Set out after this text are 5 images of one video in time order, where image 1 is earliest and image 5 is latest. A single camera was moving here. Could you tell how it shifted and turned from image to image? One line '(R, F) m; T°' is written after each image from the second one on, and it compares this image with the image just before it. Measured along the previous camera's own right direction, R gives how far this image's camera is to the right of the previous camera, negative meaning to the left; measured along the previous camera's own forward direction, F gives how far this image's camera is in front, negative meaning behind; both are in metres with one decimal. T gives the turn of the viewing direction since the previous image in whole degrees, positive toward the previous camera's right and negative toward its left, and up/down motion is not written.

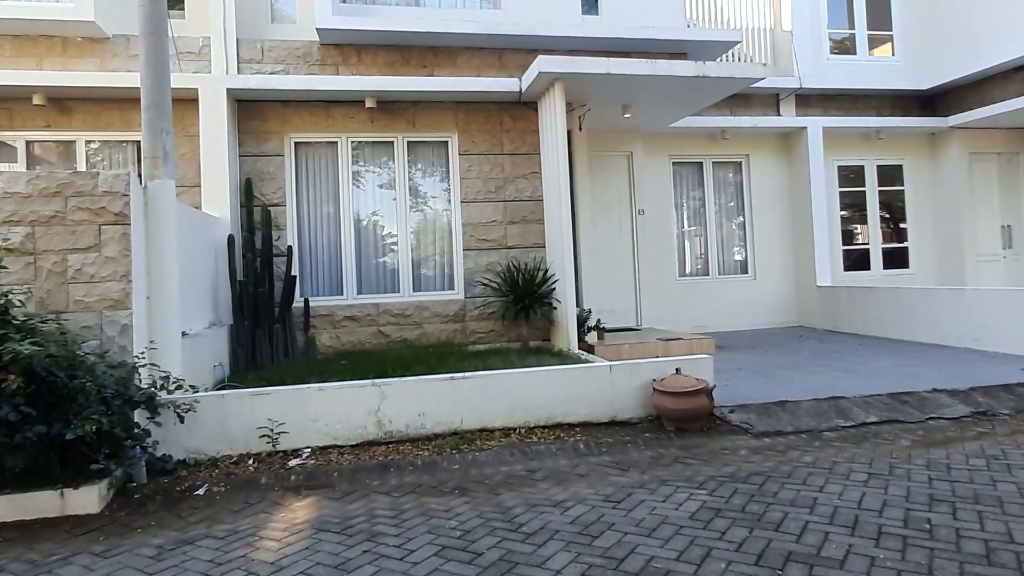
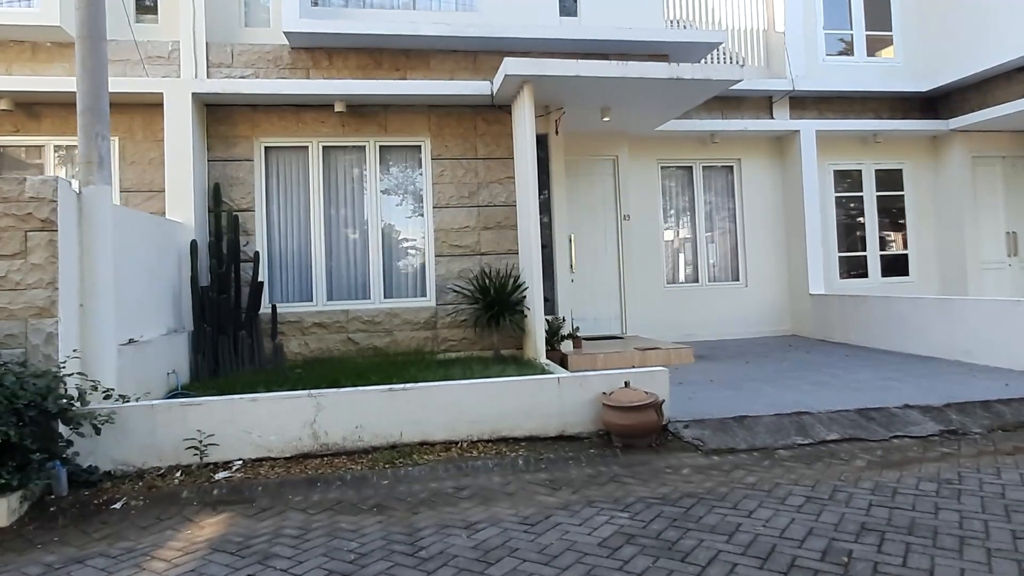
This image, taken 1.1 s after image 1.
(+0.6, +0.2) m; -2°
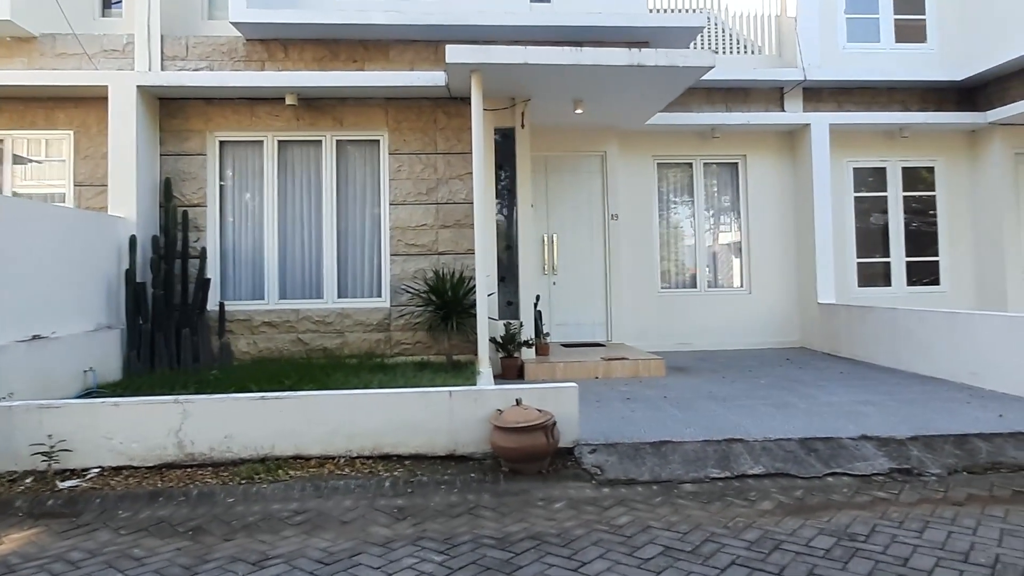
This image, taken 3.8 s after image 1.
(+1.3, +0.6) m; -6°
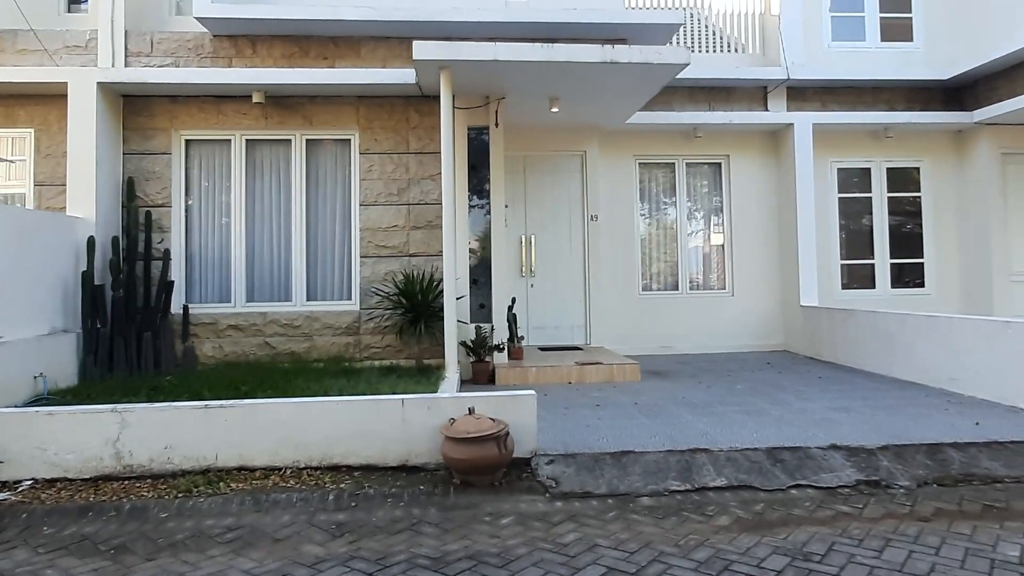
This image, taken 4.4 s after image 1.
(+0.3, +0.2) m; 0°
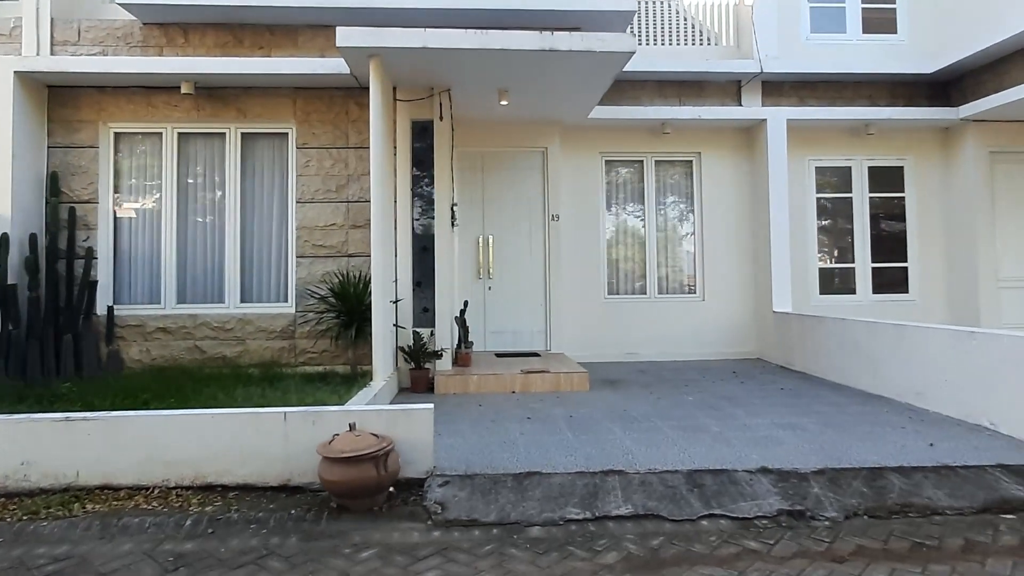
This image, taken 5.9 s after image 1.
(+0.8, +0.4) m; -1°
